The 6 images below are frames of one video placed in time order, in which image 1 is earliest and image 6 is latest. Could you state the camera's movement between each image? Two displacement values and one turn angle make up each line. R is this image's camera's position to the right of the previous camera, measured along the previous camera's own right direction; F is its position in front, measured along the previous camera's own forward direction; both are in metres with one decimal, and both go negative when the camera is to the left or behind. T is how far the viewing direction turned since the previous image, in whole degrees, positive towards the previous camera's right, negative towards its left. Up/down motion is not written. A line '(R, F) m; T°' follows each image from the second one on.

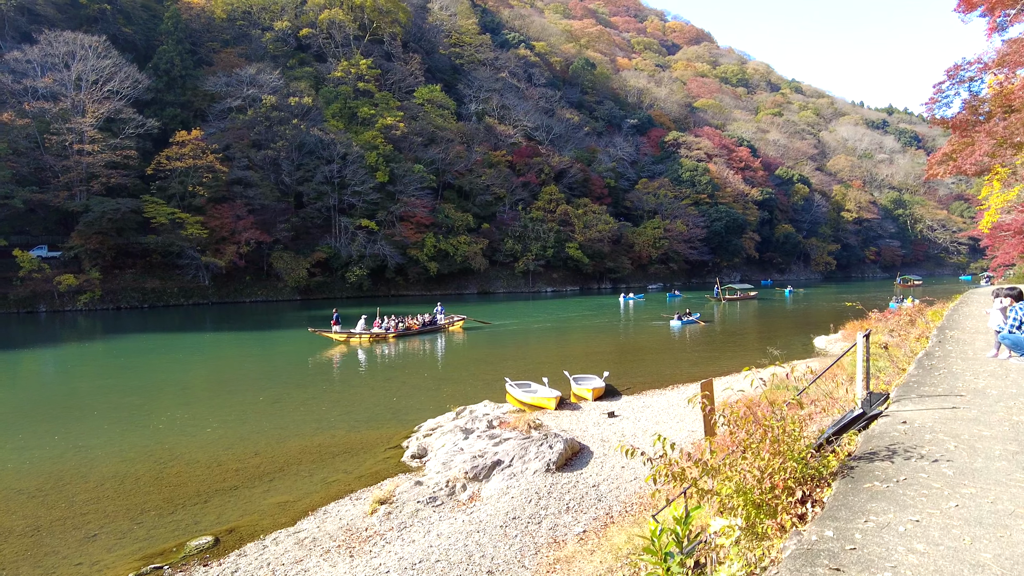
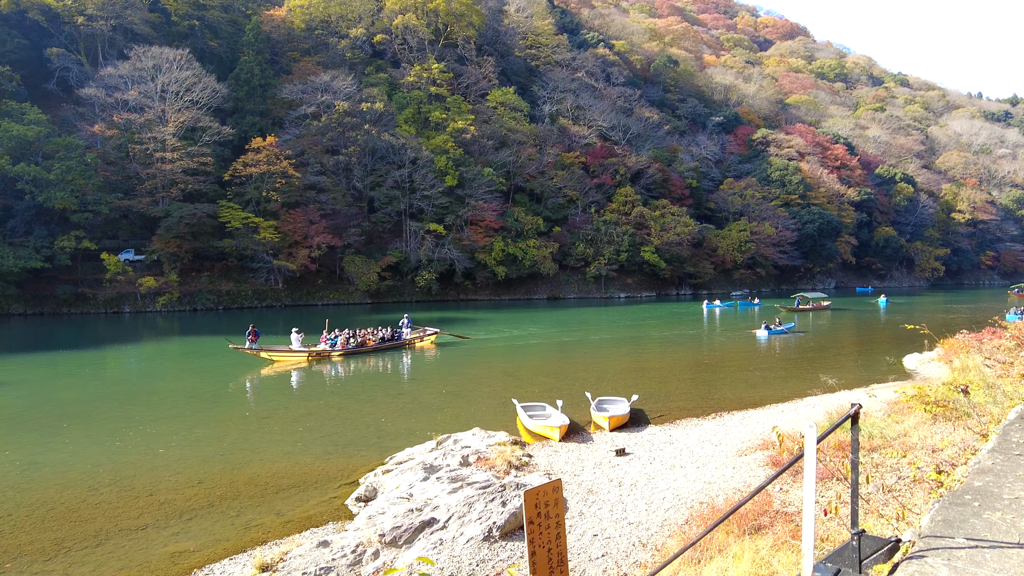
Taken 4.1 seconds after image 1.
(+1.2, +1.7) m; -7°
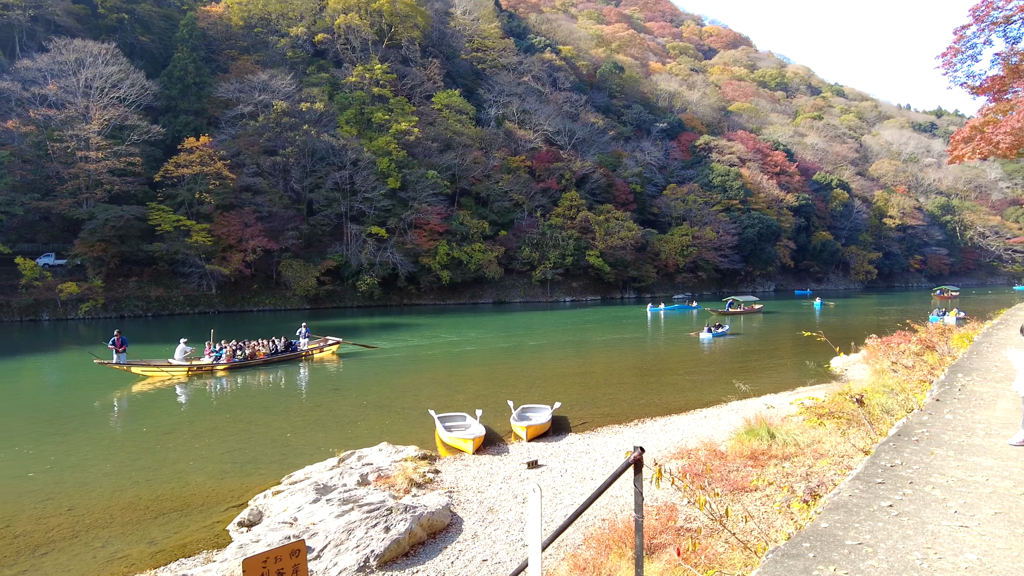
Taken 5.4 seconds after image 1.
(+0.5, +0.4) m; +4°
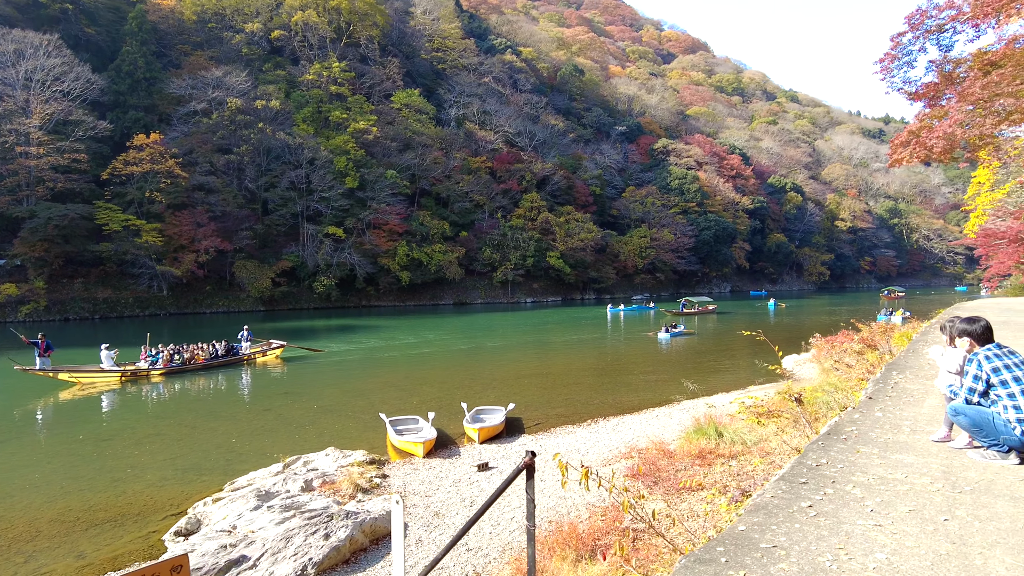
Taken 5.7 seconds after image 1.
(+0.1, +0.1) m; +3°
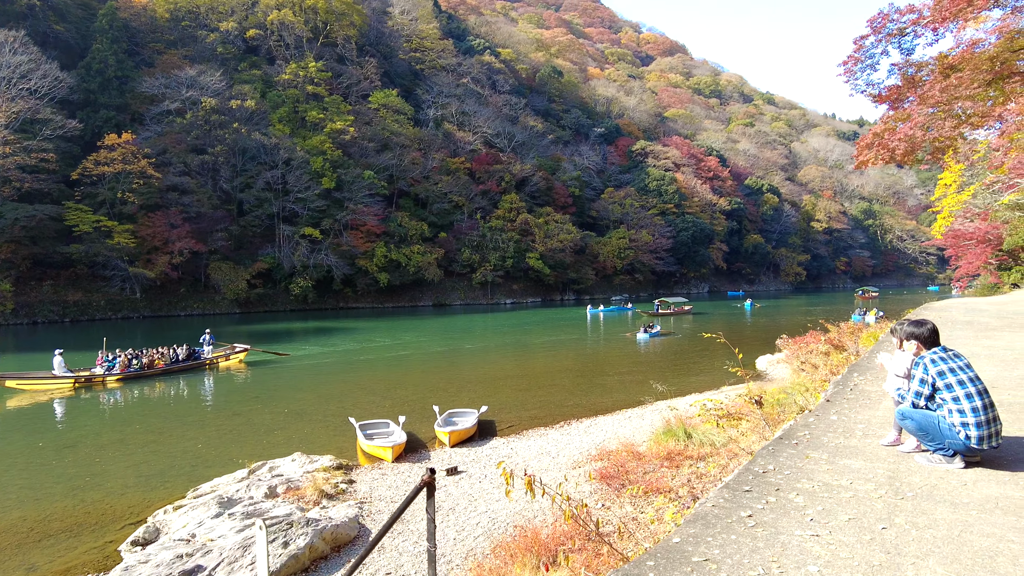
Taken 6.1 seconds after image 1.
(+0.1, +0.1) m; +2°
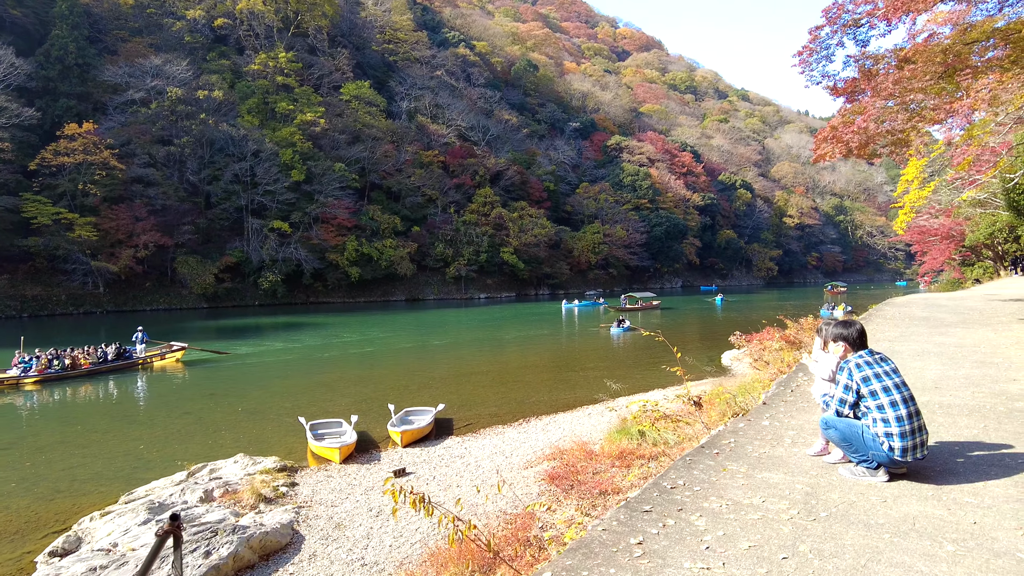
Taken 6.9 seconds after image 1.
(+0.3, +0.2) m; +2°
